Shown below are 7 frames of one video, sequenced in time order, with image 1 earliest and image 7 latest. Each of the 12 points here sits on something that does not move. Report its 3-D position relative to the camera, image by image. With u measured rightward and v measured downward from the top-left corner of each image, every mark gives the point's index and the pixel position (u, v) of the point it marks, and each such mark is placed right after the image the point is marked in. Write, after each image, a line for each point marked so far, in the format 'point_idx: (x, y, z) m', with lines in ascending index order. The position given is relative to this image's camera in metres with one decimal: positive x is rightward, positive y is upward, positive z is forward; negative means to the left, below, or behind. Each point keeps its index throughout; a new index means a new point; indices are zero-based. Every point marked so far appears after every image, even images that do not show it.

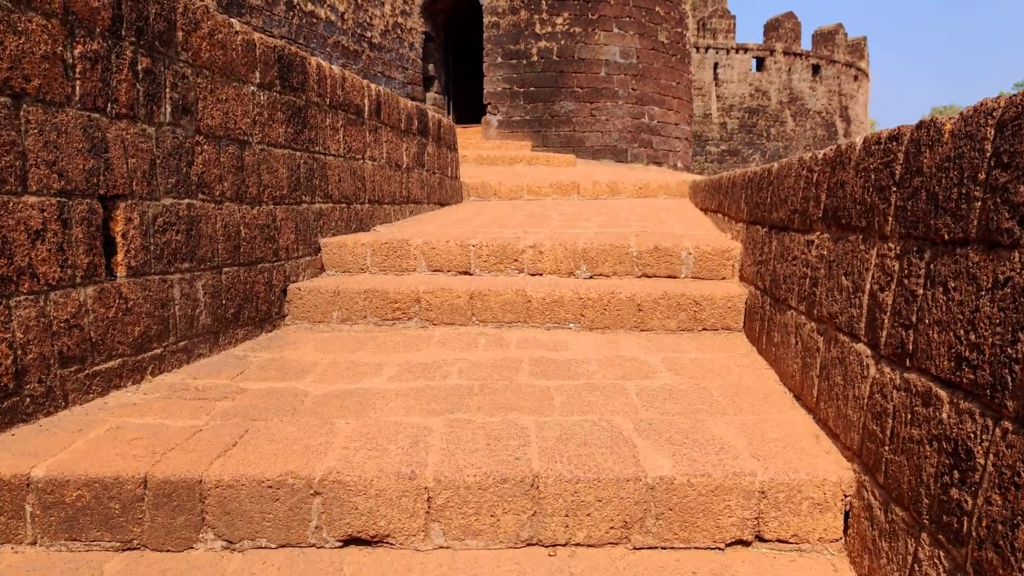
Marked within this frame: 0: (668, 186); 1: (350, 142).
0: (+1.2, +0.8, +6.4) m
1: (-0.8, +0.7, +3.8) m
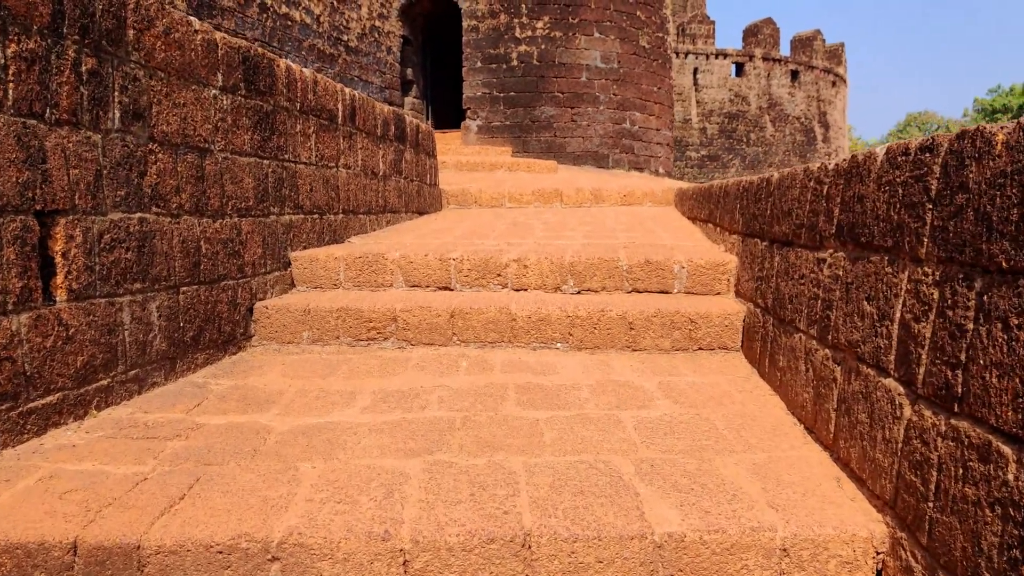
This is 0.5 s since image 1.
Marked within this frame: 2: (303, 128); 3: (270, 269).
0: (+1.1, +0.7, +6.2) m
1: (-0.9, +0.6, +3.6) m
2: (-0.9, +0.7, +3.4) m
3: (-0.9, +0.1, +3.0) m
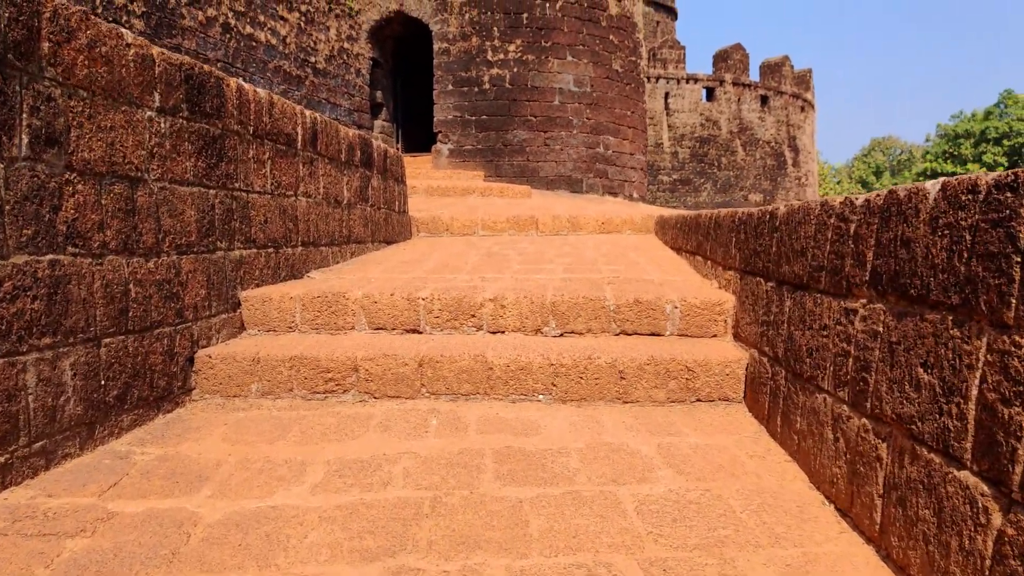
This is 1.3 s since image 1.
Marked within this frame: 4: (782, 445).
0: (+0.9, +0.5, +6.0) m
1: (-1.0, +0.5, +3.3) m
2: (-1.0, +0.5, +3.1) m
3: (-1.0, -0.1, +2.7) m
4: (+0.7, -0.4, +2.0) m
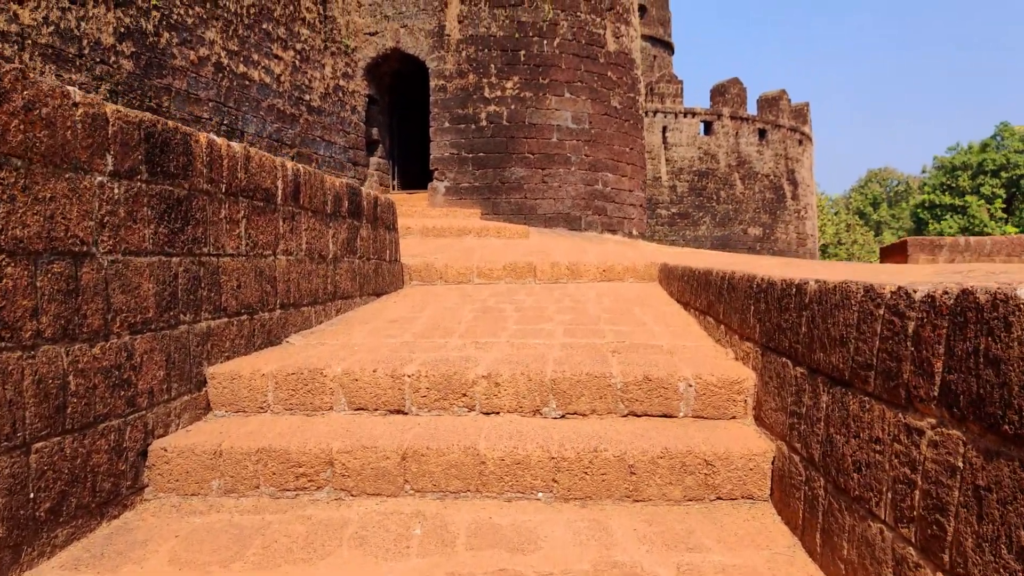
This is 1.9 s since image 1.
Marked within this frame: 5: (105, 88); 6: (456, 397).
0: (+0.9, +0.1, +5.7) m
1: (-1.0, +0.2, +3.1) m
2: (-1.0, +0.3, +2.8) m
3: (-1.0, -0.3, +2.4) m
4: (+0.7, -0.6, +1.7) m
5: (-3.6, +1.8, +7.0) m
6: (-0.2, -0.4, +2.6) m
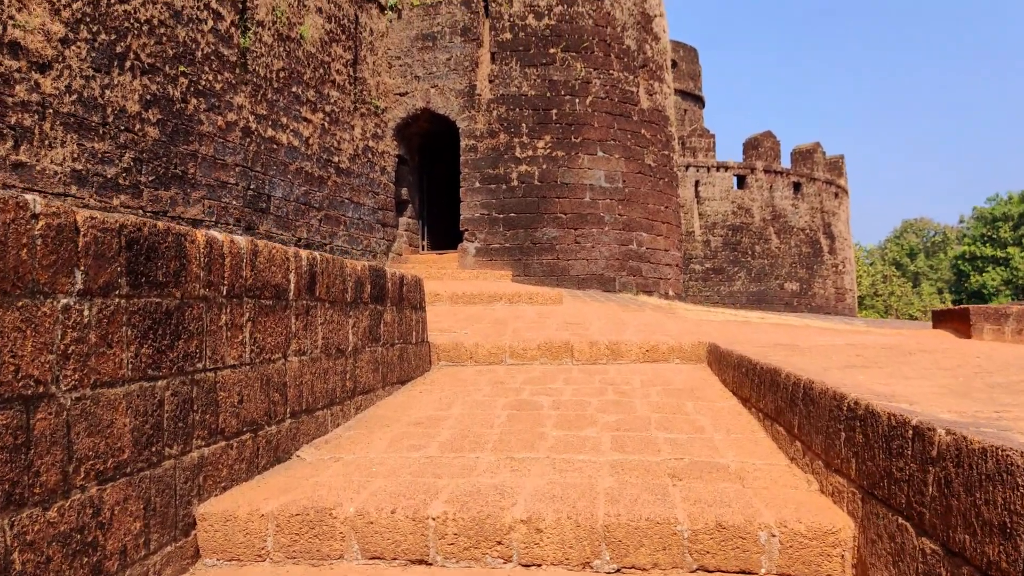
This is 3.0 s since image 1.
0: (+1.1, -0.4, +5.3) m
1: (-0.8, -0.2, +2.7) m
2: (-0.9, -0.1, +2.5) m
3: (-0.9, -0.7, +2.0) m
4: (+0.8, -0.9, +1.2) m
5: (-3.3, +1.1, +6.9) m
6: (-0.1, -0.7, +2.2) m
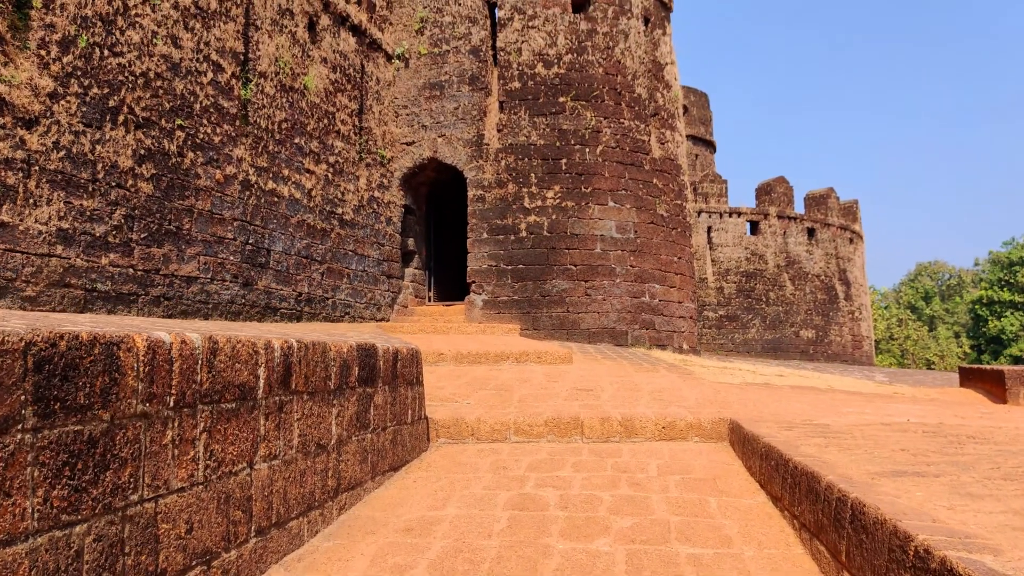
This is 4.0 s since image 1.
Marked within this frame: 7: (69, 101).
0: (+1.1, -0.8, +4.9) m
1: (-0.9, -0.5, +2.3) m
2: (-0.9, -0.4, +2.1) m
3: (-0.9, -0.9, +1.6) m
4: (+0.7, -1.1, +0.8) m
5: (-3.2, +0.6, +6.6) m
6: (-0.1, -1.0, +1.8) m
7: (-3.4, +1.4, +6.1) m
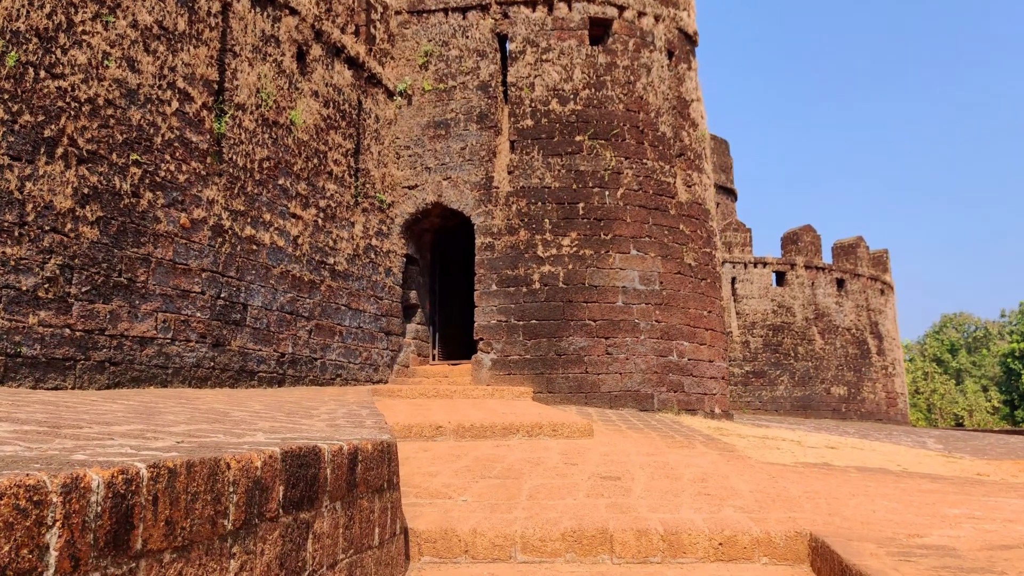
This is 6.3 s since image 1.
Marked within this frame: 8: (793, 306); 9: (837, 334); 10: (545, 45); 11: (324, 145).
0: (+1.2, -1.2, +3.7) m
1: (-0.9, -0.6, +1.2) m
2: (-0.9, -0.5, +1.0) m
3: (-0.9, -1.0, +0.5) m
4: (+0.7, -1.2, -0.4) m
5: (-3.2, +0.2, +5.5) m
6: (-0.1, -1.1, +0.6) m
7: (-3.3, +1.0, +5.1) m
8: (+6.9, -0.5, +19.5) m
9: (+8.2, -1.2, +19.9) m
10: (+0.4, +3.1, +10.2) m
11: (-2.1, +1.6, +8.9) m
